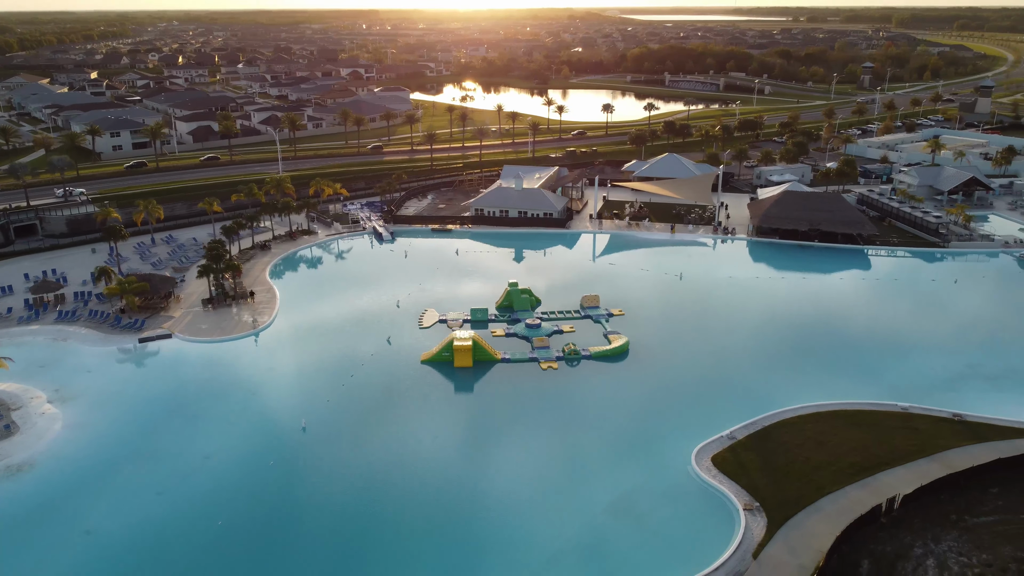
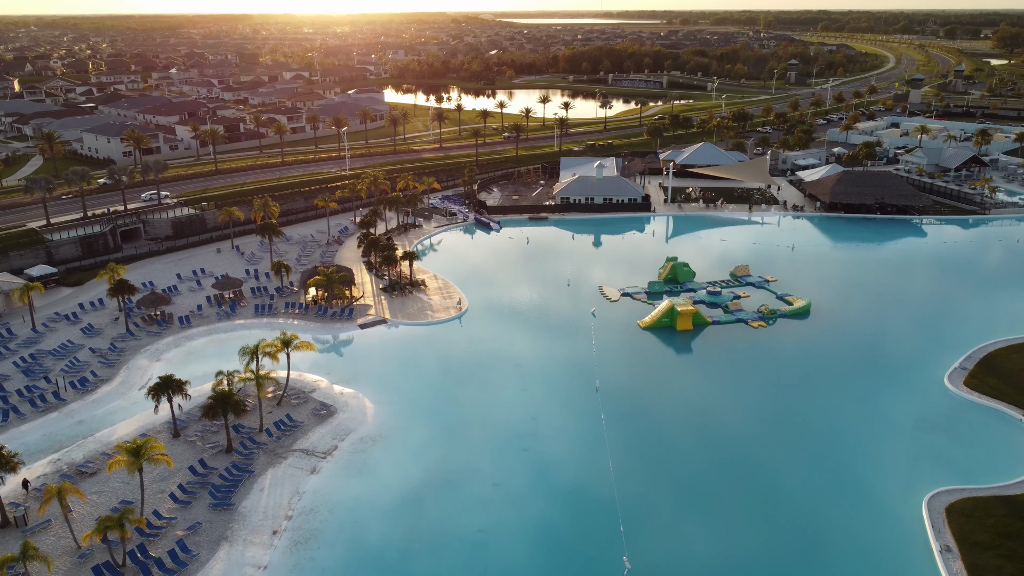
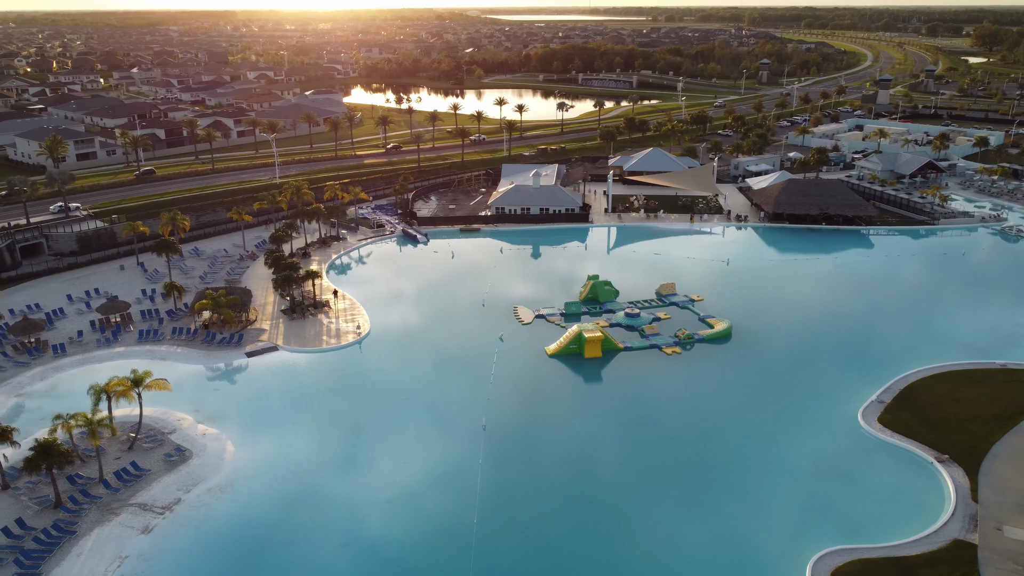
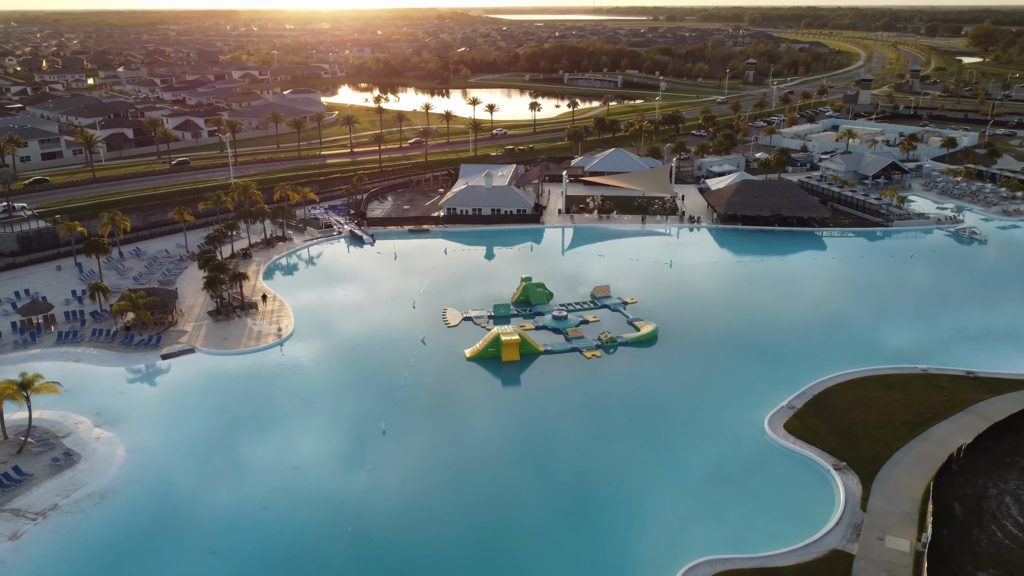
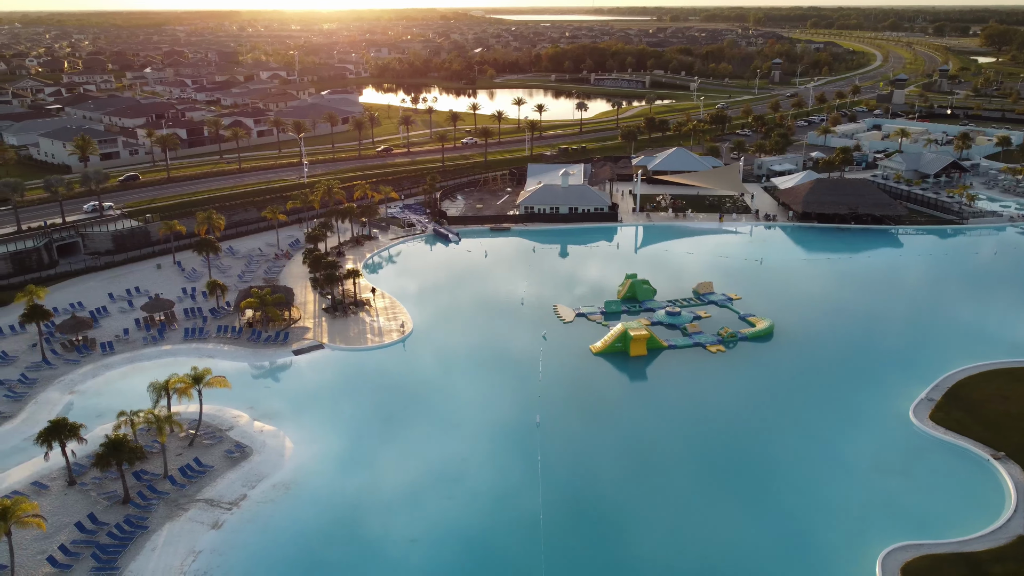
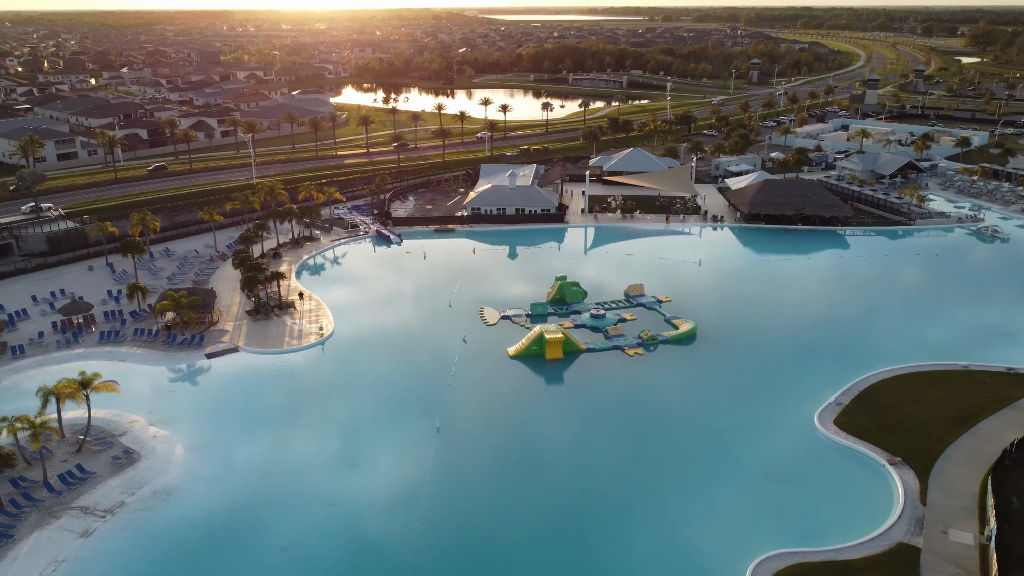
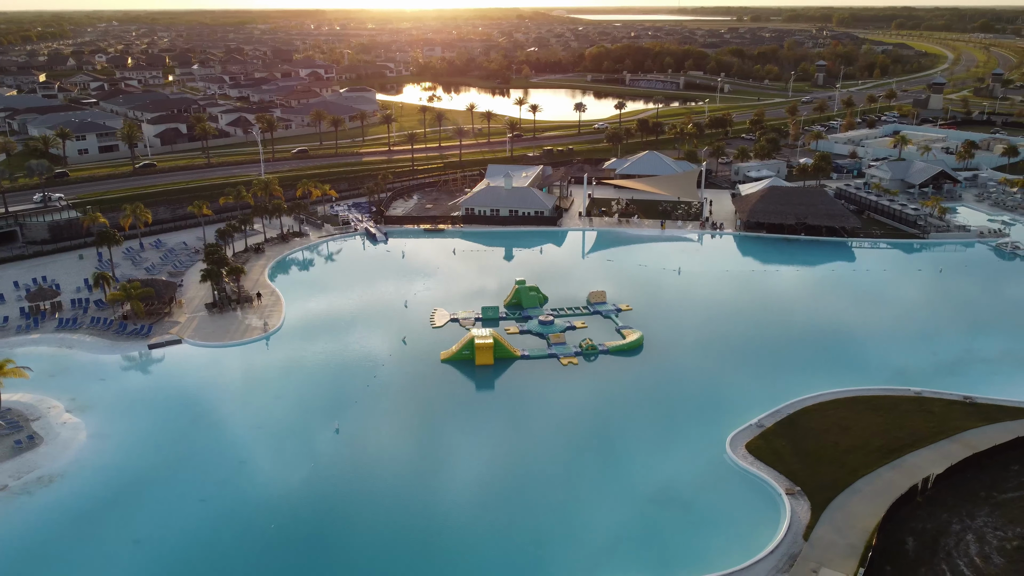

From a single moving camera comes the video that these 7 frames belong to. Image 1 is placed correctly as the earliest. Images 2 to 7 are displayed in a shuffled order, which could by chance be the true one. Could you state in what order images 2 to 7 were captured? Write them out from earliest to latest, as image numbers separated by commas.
7, 4, 6, 3, 5, 2
